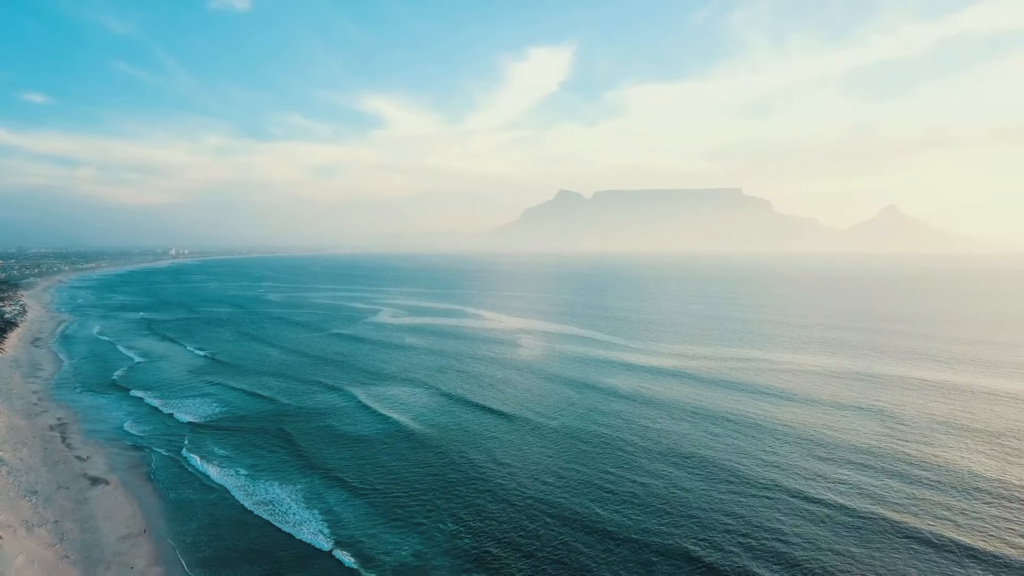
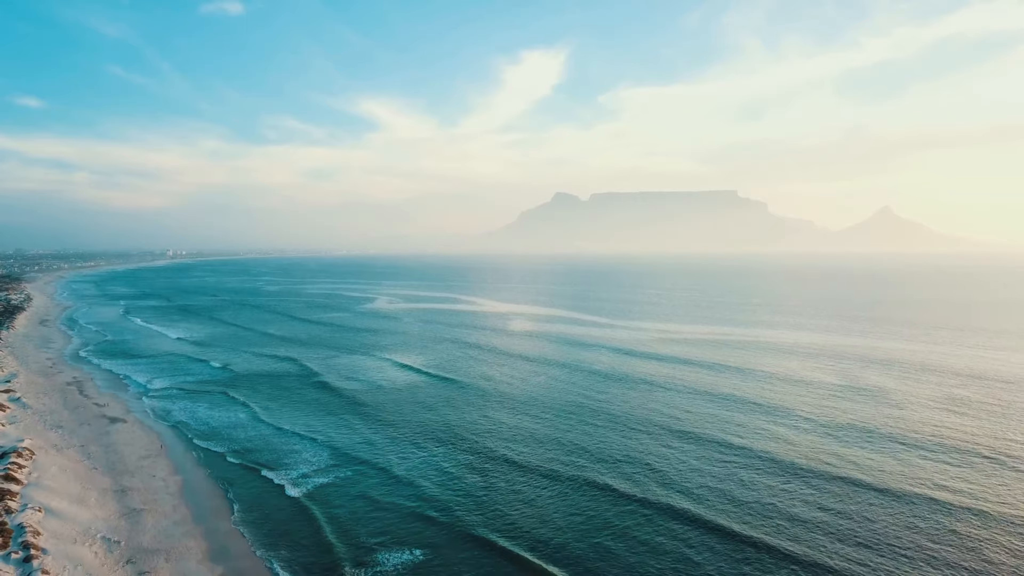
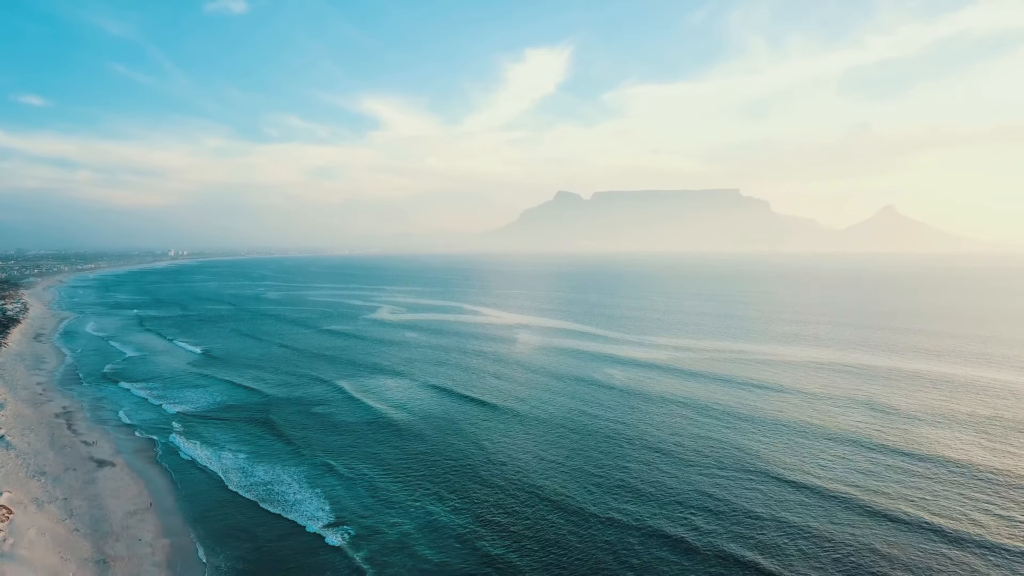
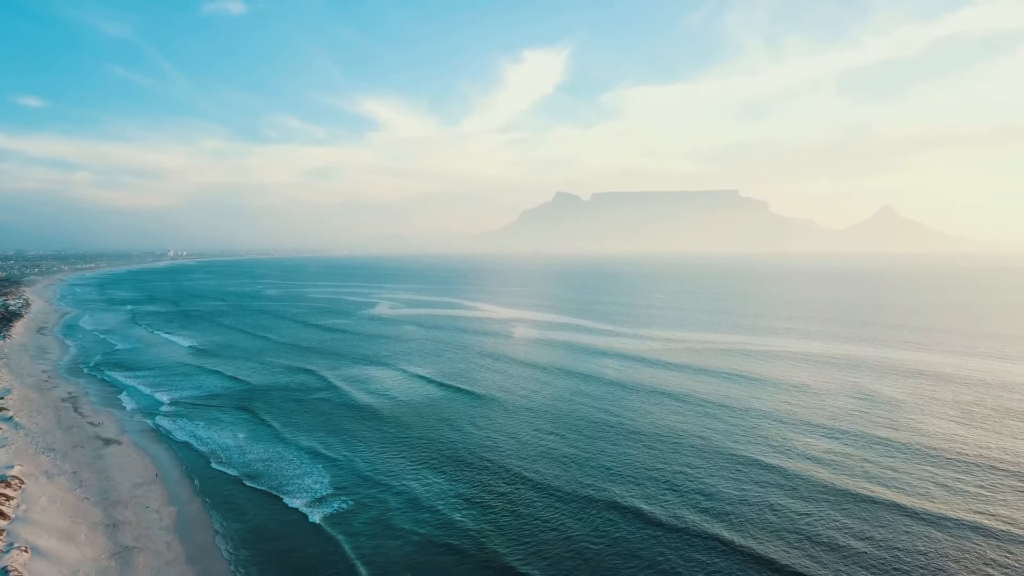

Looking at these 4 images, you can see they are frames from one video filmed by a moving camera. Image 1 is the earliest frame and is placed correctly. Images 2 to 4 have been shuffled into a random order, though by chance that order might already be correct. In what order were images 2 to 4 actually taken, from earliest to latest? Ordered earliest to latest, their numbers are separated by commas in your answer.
3, 4, 2
